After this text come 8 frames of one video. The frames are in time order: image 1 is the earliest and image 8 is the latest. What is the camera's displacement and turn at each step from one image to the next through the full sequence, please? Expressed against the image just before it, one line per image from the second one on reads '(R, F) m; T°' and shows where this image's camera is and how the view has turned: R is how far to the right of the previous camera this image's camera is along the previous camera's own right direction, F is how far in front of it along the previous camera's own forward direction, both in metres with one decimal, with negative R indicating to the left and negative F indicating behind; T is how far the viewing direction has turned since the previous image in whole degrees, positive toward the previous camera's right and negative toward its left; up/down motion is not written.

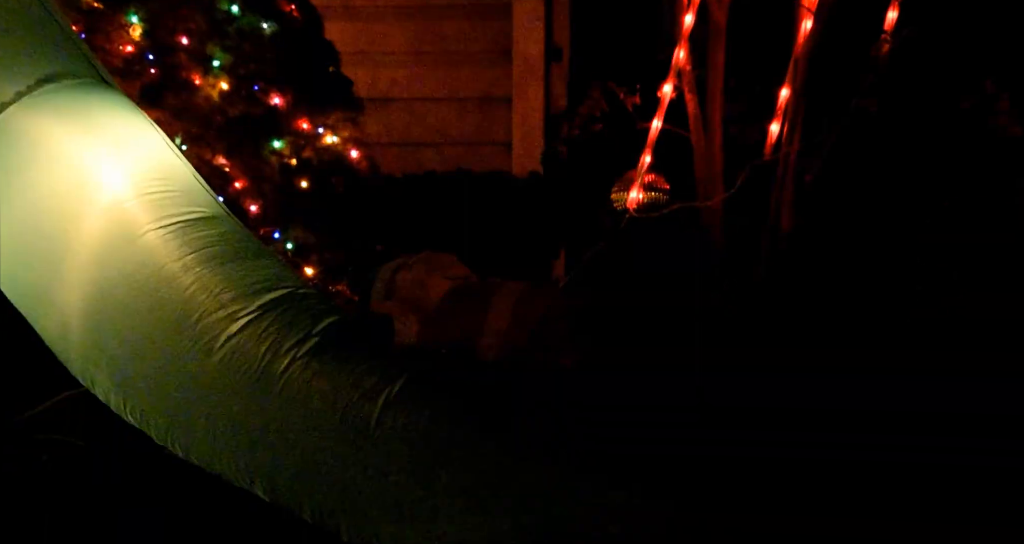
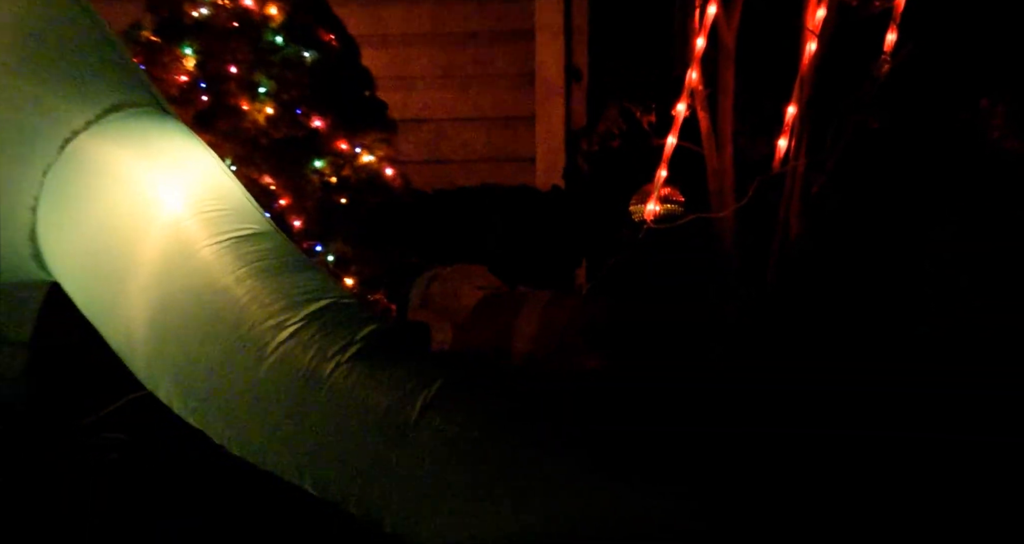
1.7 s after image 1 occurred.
(0.0, -0.2) m; -1°
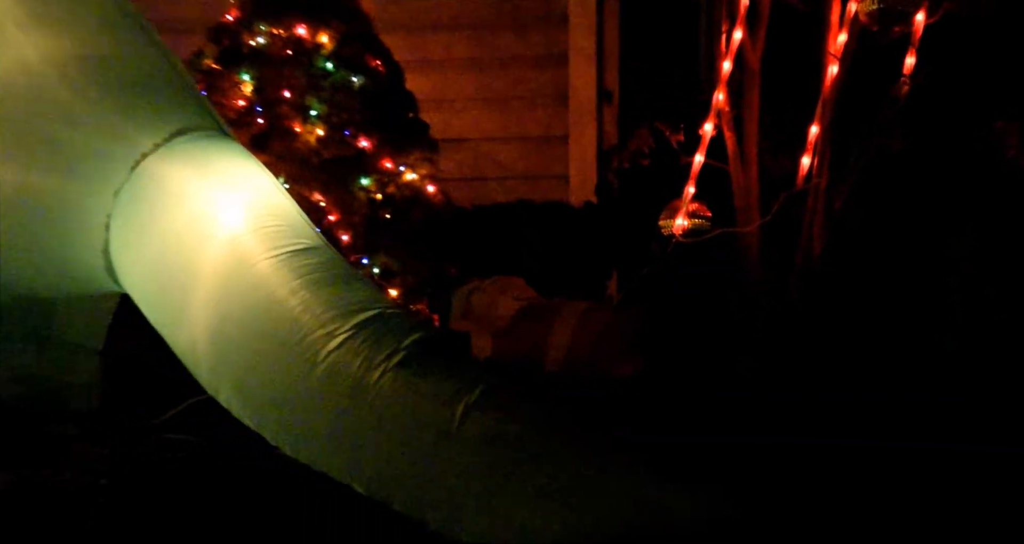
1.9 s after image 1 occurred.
(0.0, -0.2) m; -2°
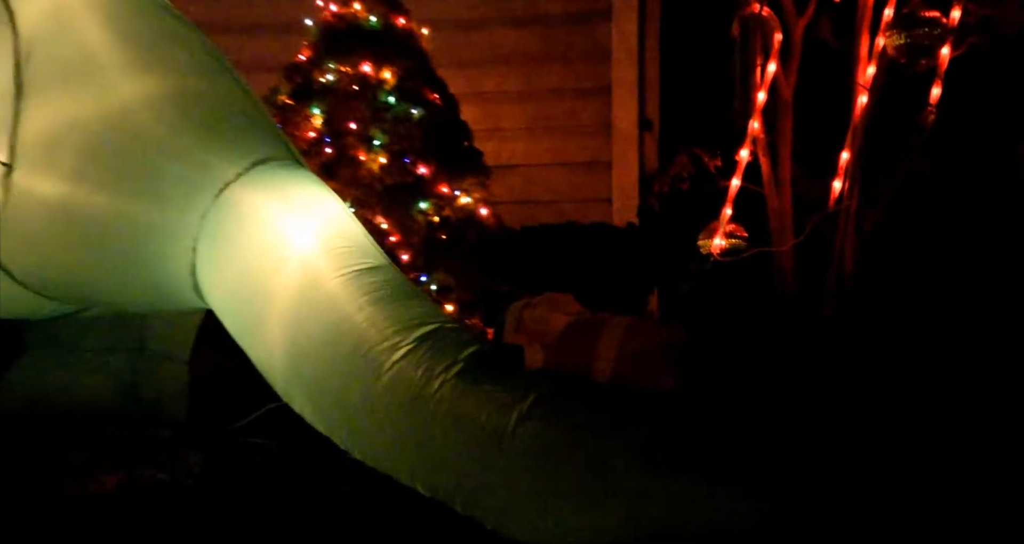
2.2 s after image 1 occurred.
(-0.1, -0.2) m; -2°
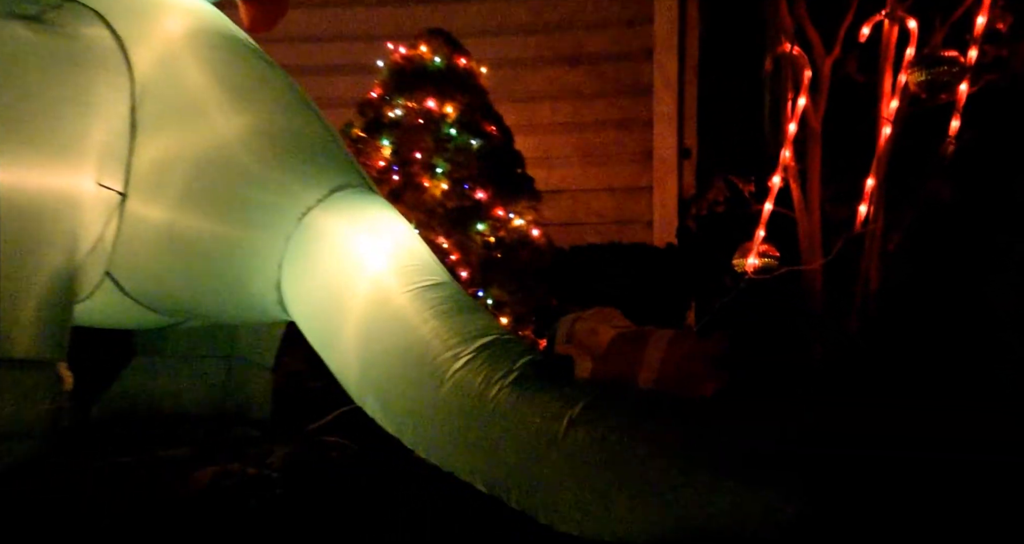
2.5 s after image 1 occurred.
(-0.1, -0.3) m; -2°
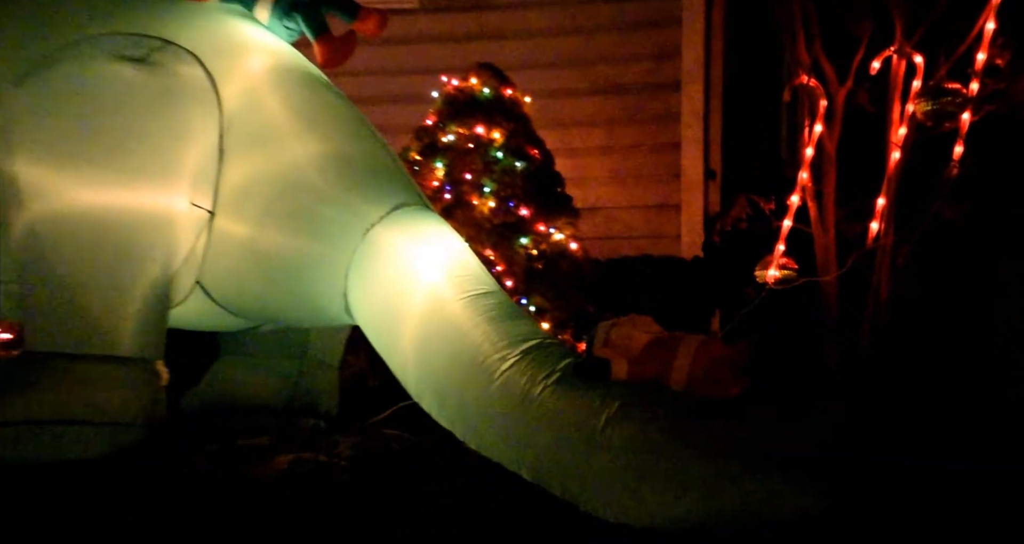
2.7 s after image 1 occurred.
(-0.1, -0.4) m; -2°
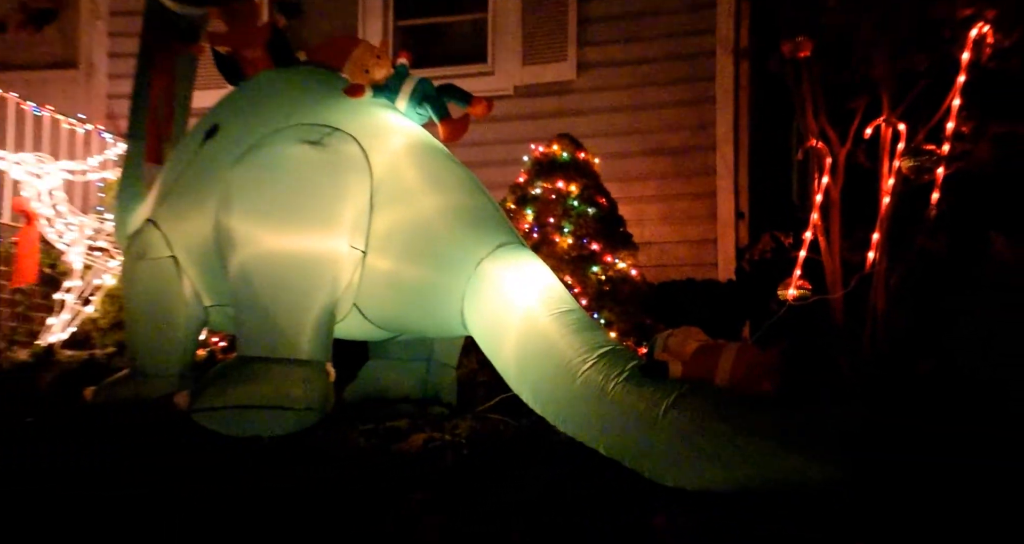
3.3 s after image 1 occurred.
(-0.1, -1.2) m; -4°
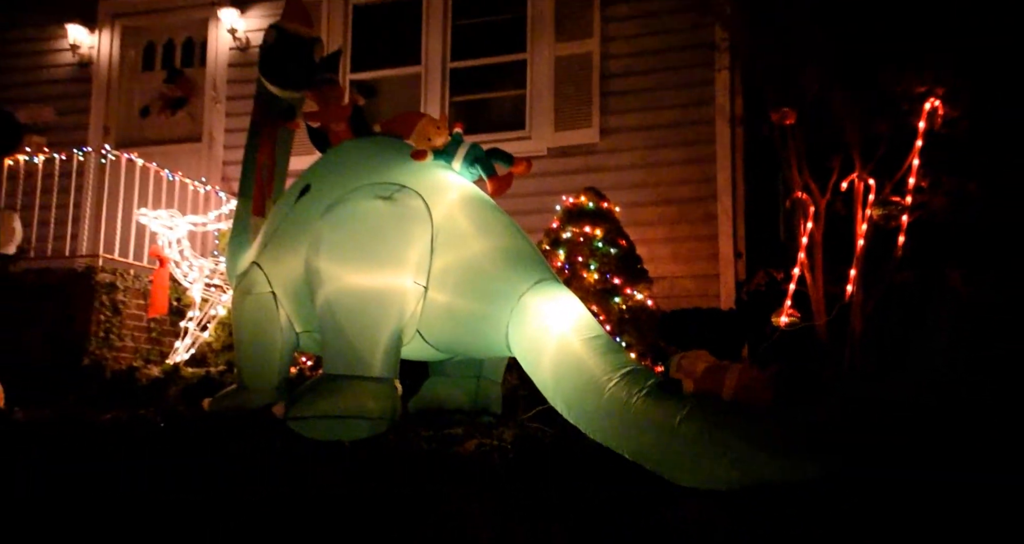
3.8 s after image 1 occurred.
(-0.1, -1.0) m; -1°
